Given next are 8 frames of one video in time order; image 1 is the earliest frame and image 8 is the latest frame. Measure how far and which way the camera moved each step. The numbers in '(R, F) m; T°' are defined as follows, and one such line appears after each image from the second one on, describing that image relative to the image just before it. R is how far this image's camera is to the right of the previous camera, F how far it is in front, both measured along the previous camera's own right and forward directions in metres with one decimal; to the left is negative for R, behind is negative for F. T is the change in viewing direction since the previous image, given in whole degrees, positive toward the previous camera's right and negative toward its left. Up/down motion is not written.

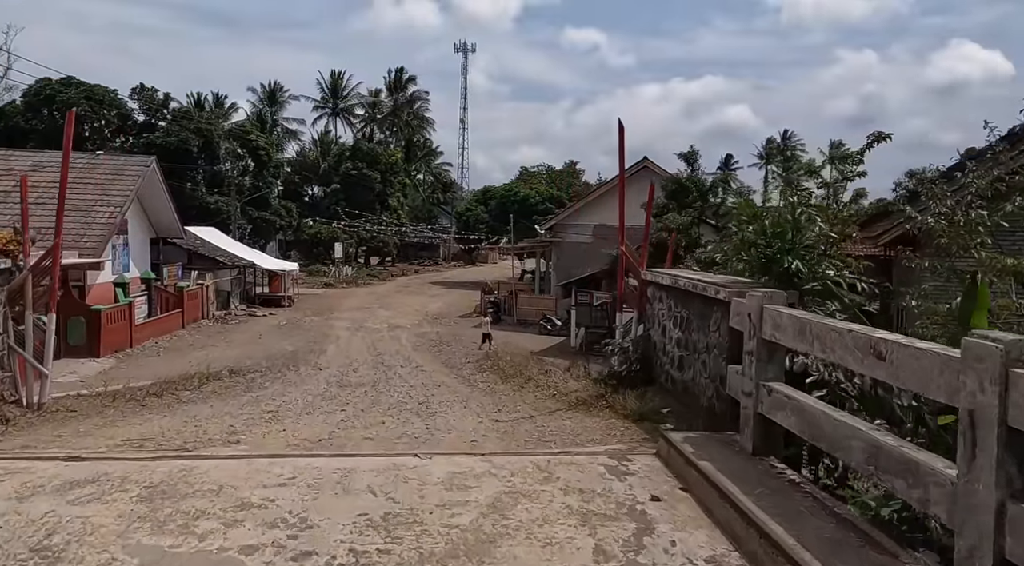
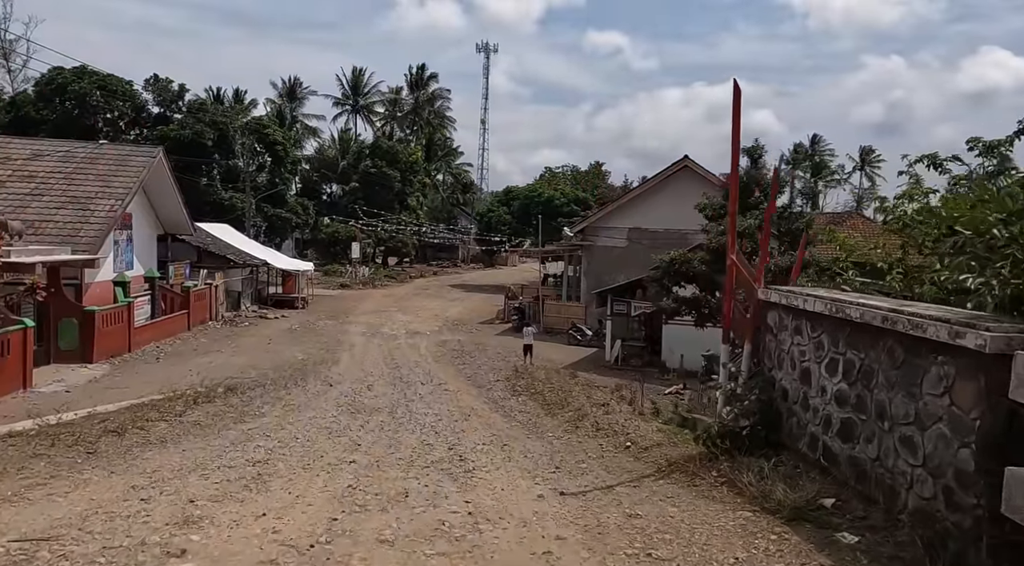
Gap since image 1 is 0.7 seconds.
(-0.4, +1.8) m; -1°
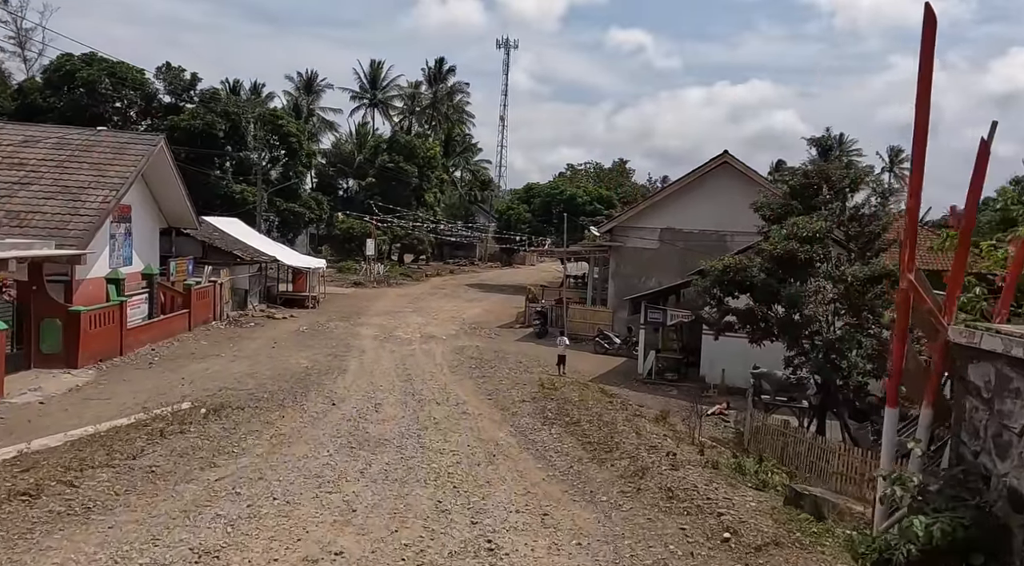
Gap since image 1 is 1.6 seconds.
(-0.2, +1.7) m; -1°
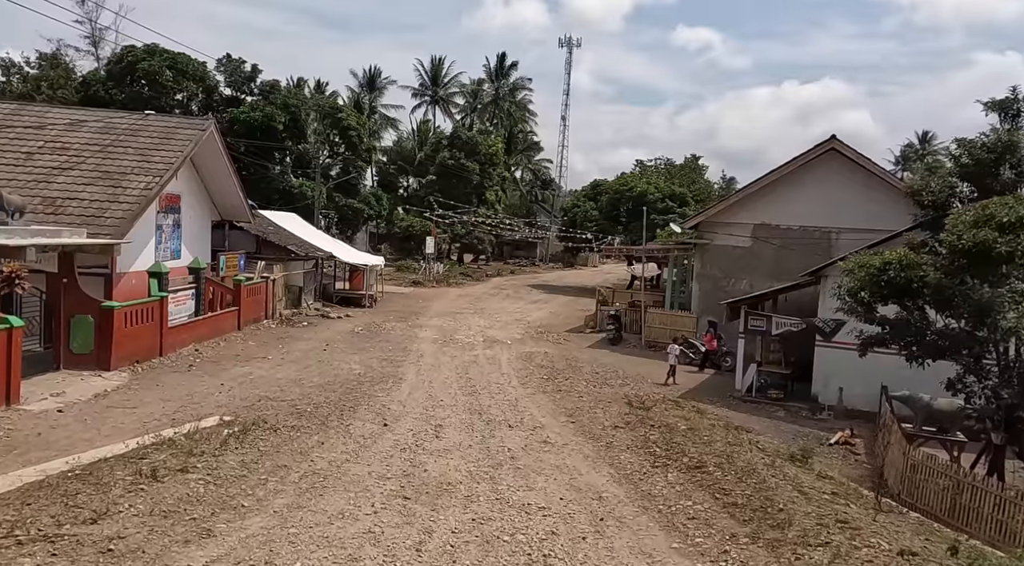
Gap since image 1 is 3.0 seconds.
(-0.4, +2.2) m; -4°
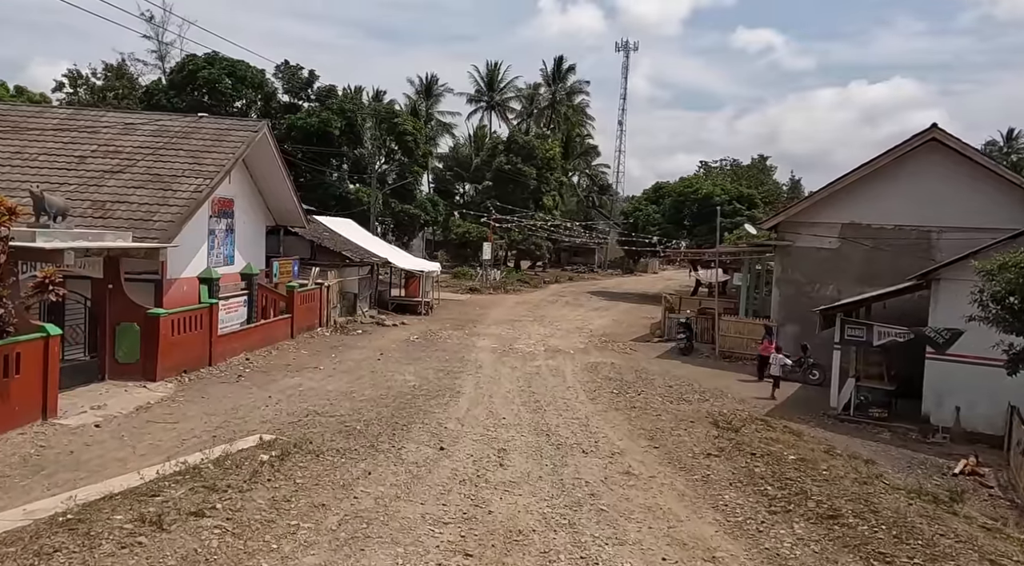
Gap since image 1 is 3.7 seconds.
(-0.2, +1.2) m; -4°
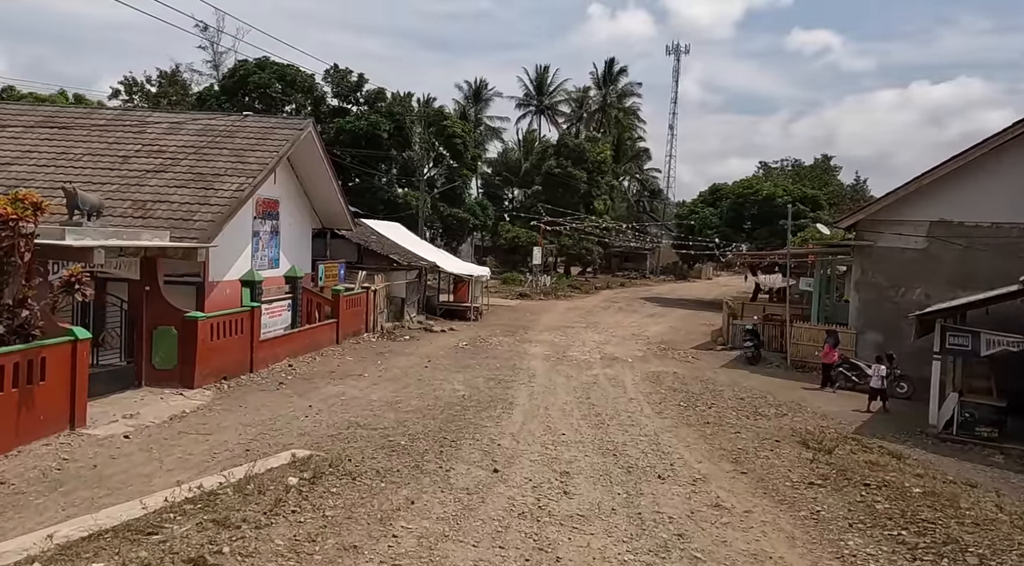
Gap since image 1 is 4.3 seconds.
(-0.2, +1.1) m; -4°
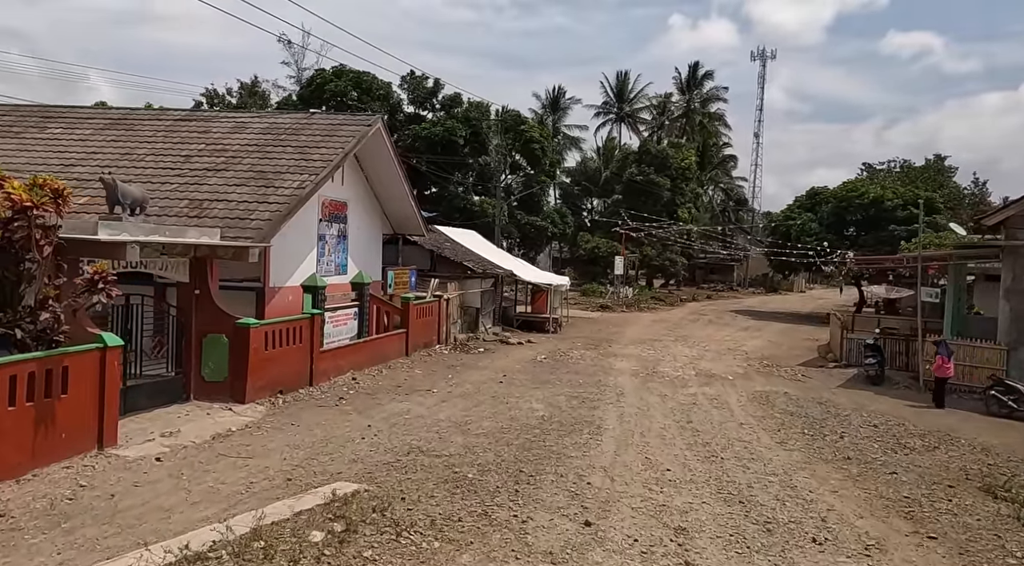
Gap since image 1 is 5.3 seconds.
(-0.2, +1.8) m; -6°
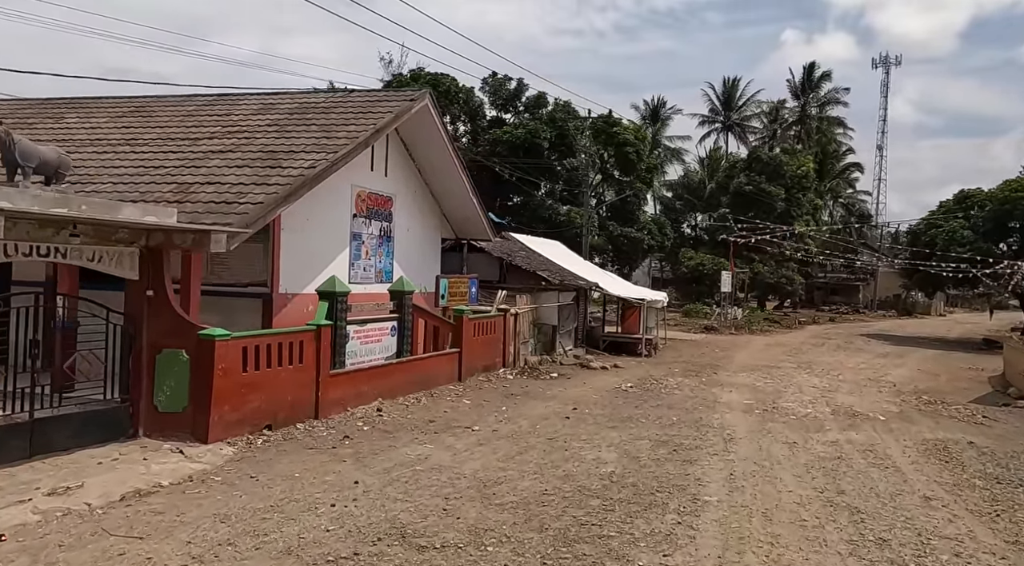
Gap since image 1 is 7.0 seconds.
(+0.5, +3.7) m; -8°
